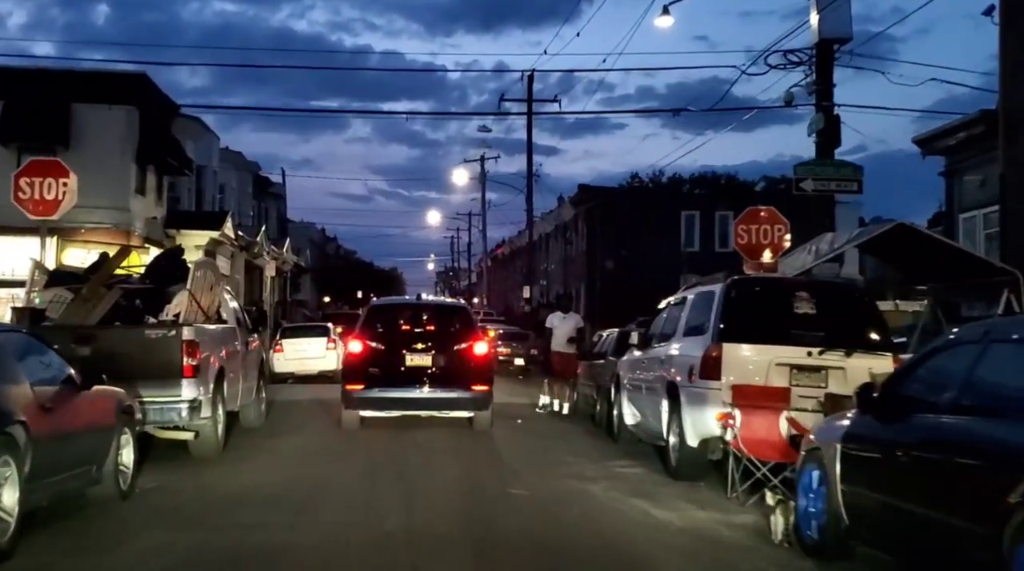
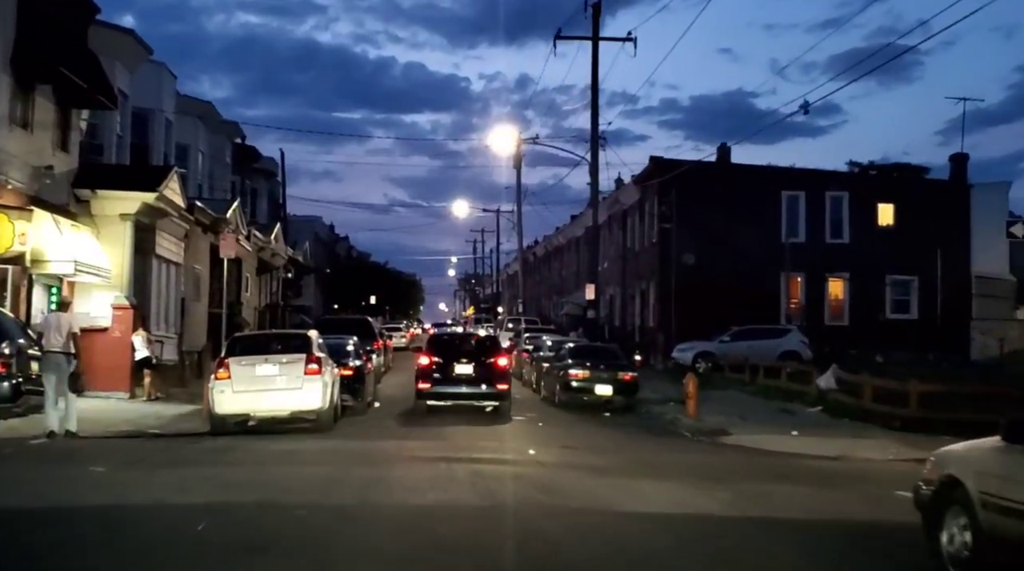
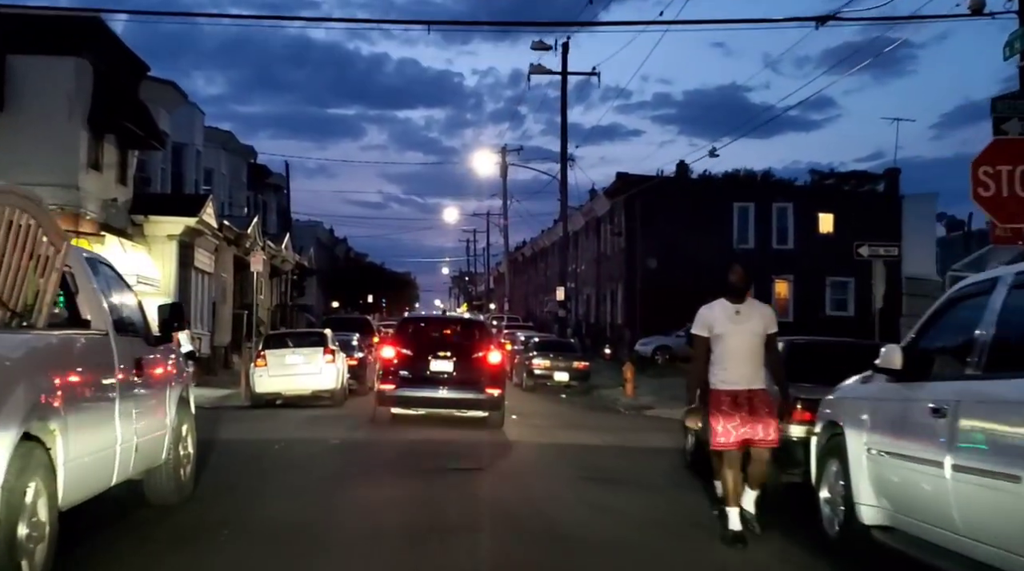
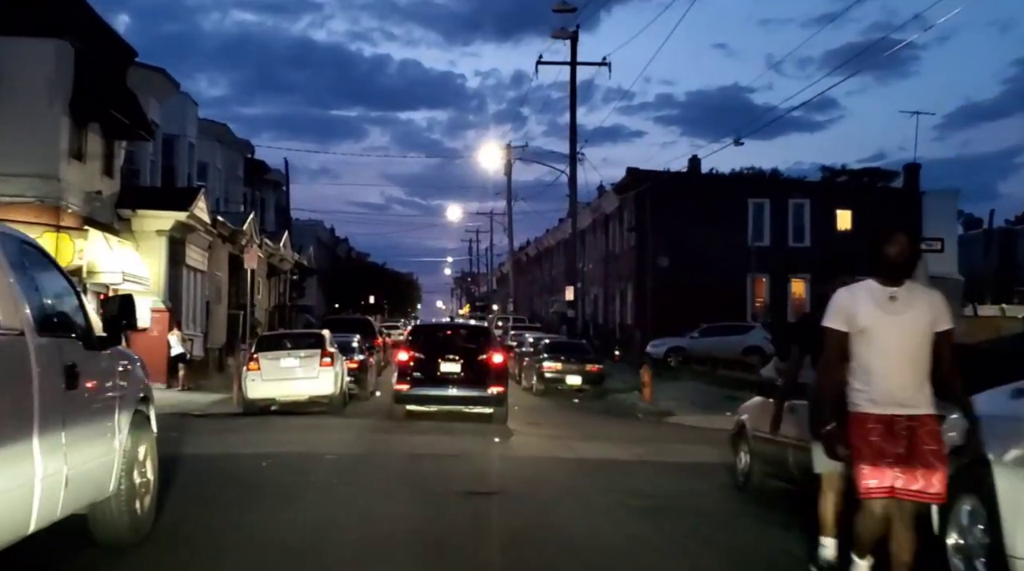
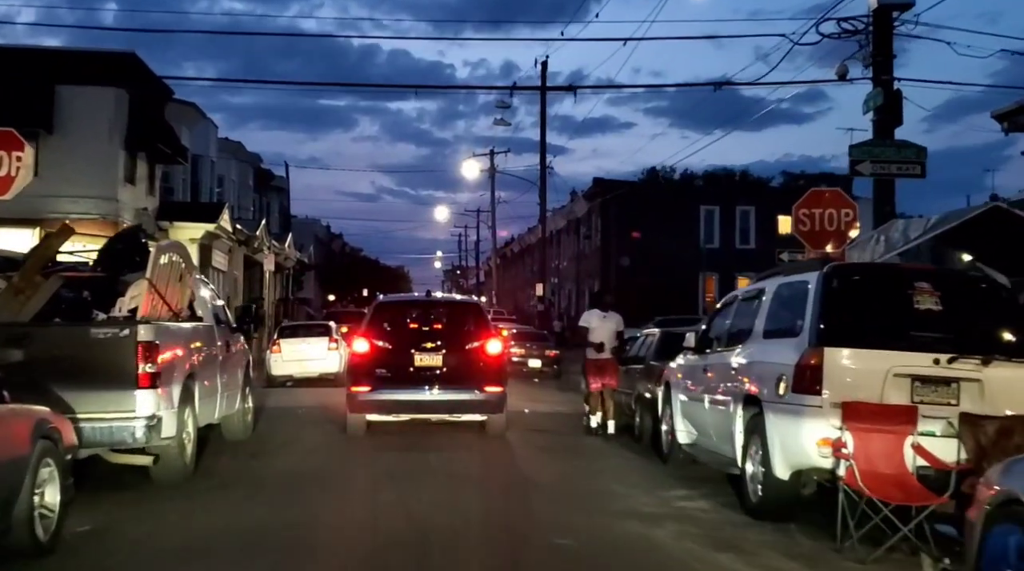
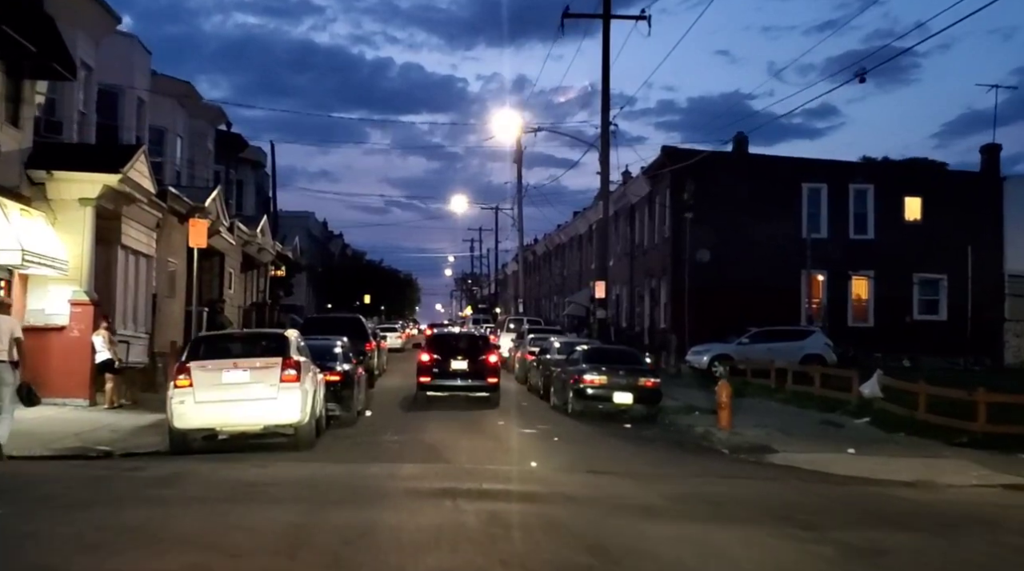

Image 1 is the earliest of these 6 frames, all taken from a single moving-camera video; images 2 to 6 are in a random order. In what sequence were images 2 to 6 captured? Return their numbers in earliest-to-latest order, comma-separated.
5, 3, 4, 2, 6
